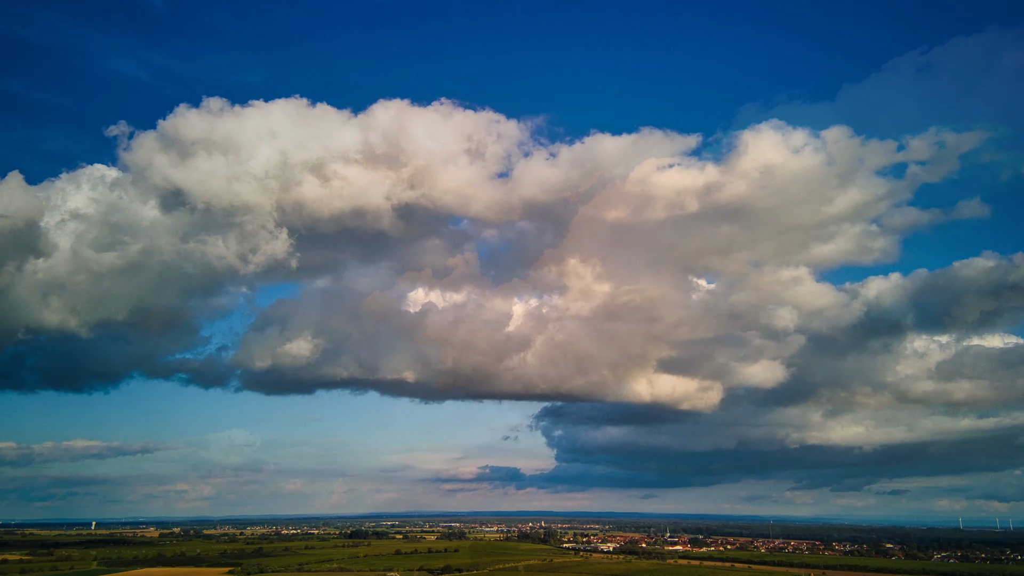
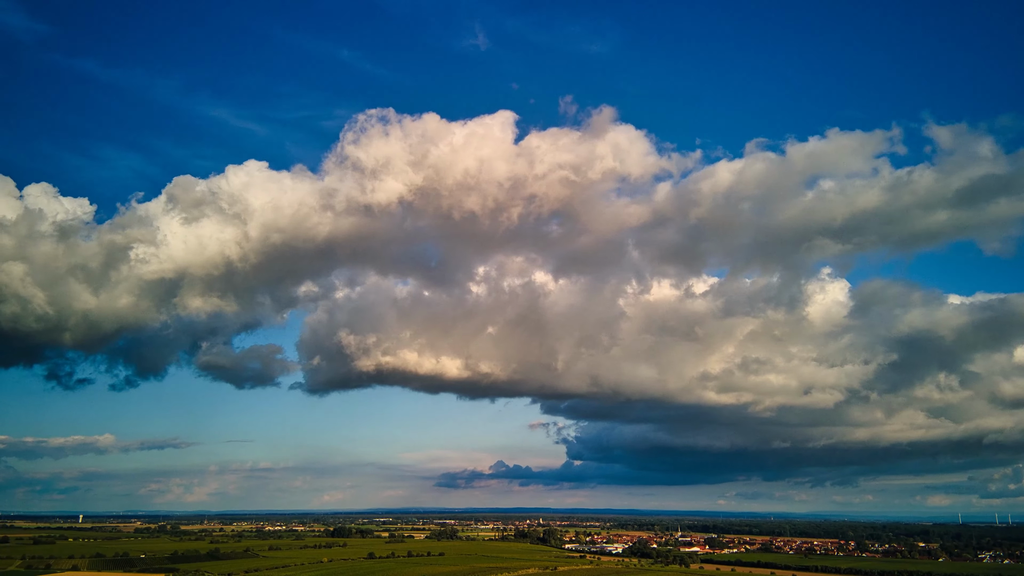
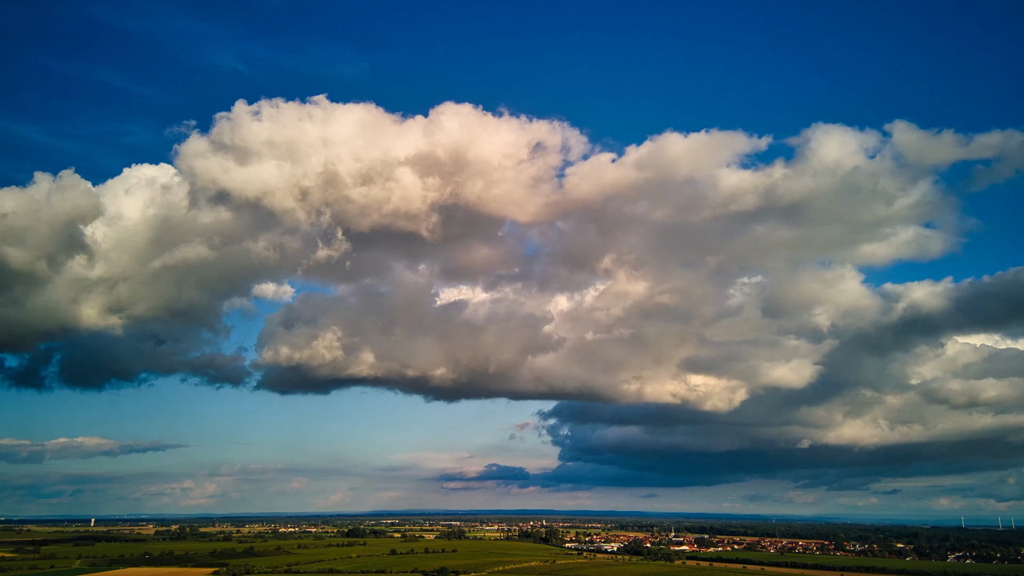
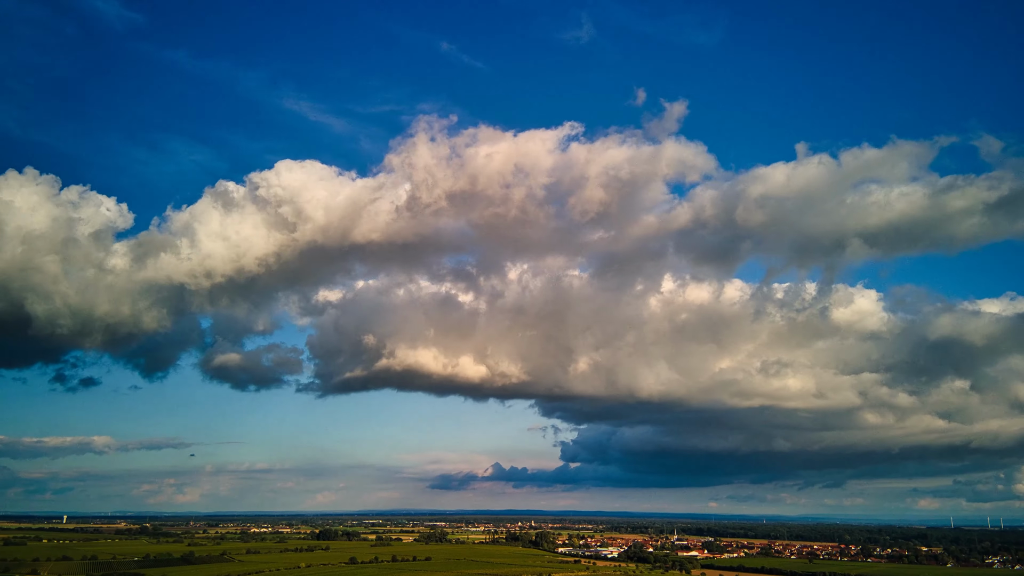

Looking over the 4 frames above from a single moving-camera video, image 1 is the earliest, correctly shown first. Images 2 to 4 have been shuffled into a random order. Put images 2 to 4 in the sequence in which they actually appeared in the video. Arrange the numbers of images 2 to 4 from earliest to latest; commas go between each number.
3, 2, 4
